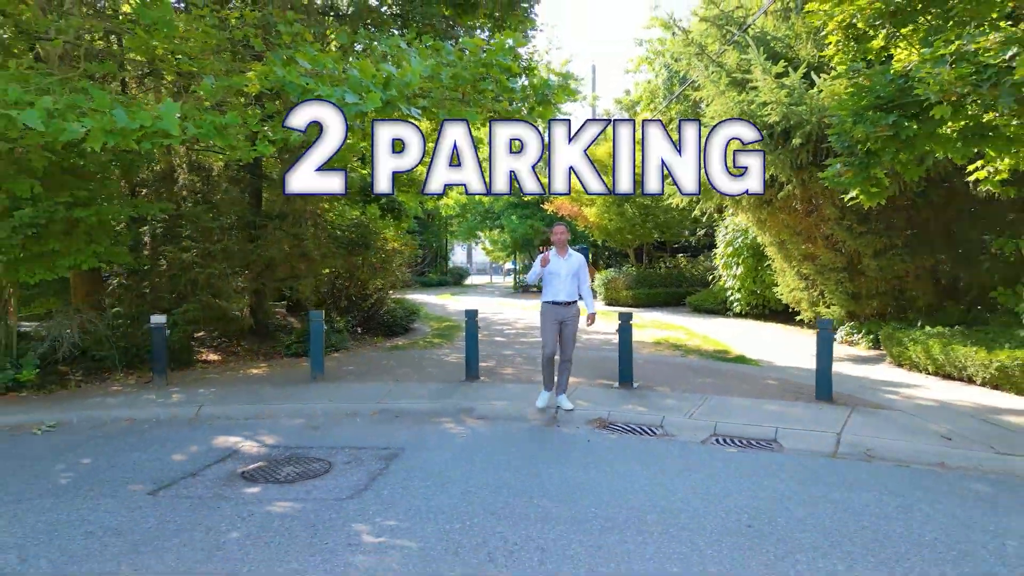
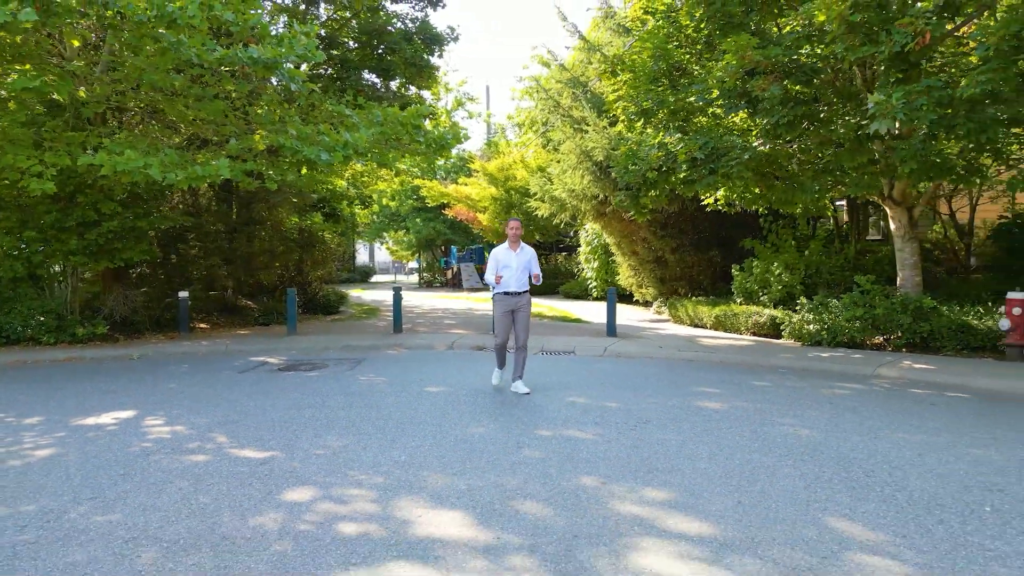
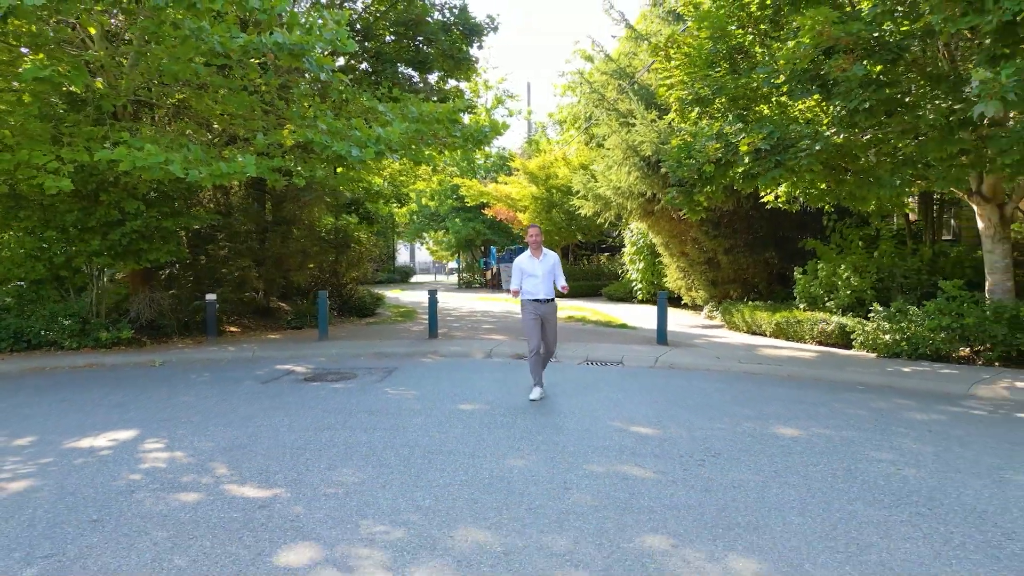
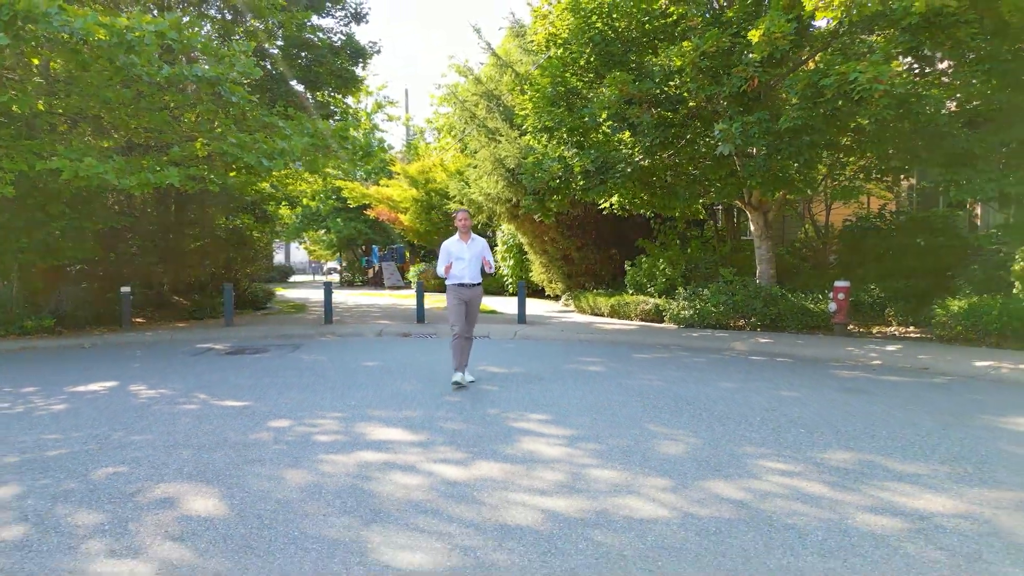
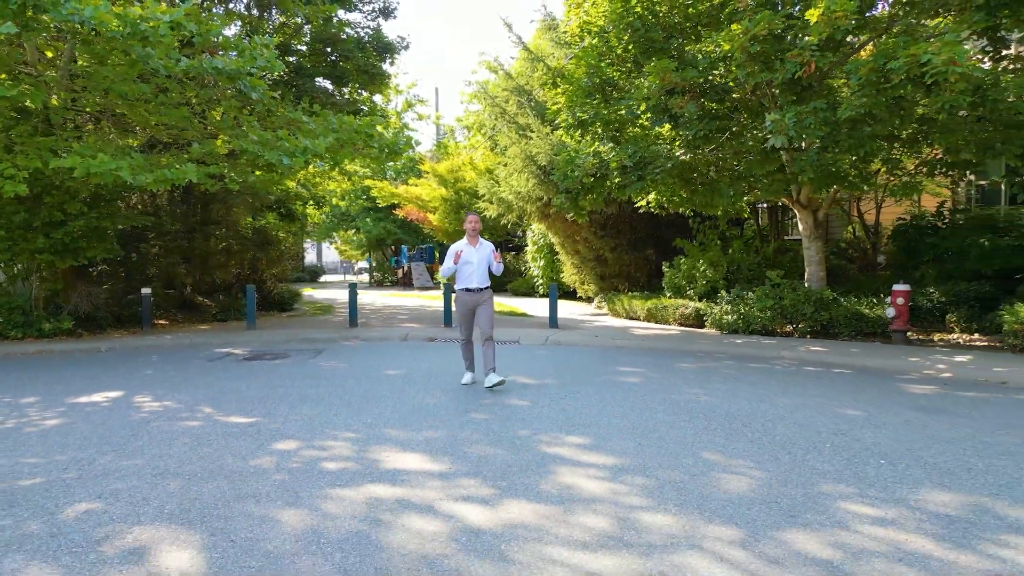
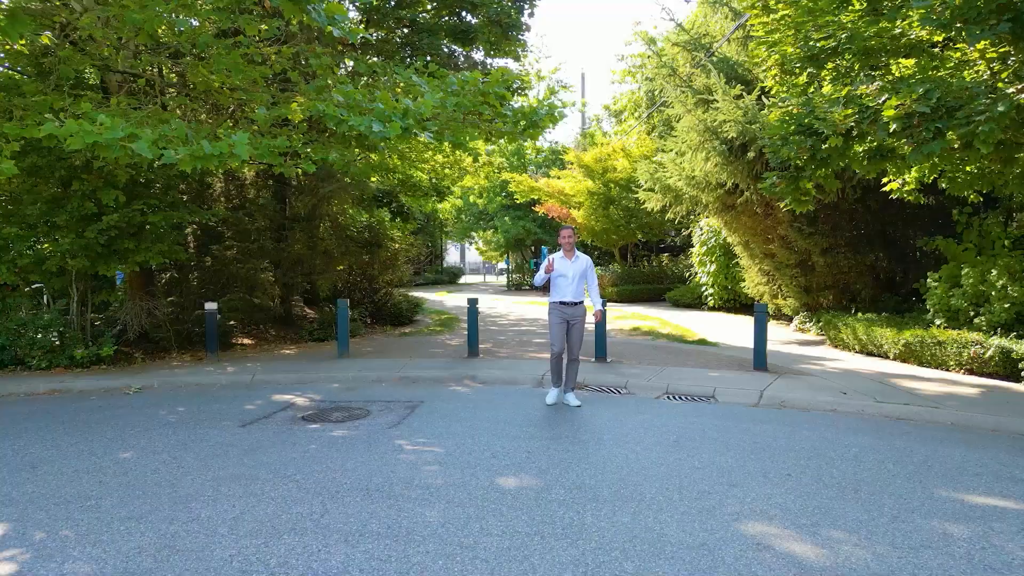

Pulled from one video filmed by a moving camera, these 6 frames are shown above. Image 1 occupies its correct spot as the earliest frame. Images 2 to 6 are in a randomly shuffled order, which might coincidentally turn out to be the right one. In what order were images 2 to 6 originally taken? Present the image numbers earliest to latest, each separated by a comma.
6, 3, 2, 5, 4
